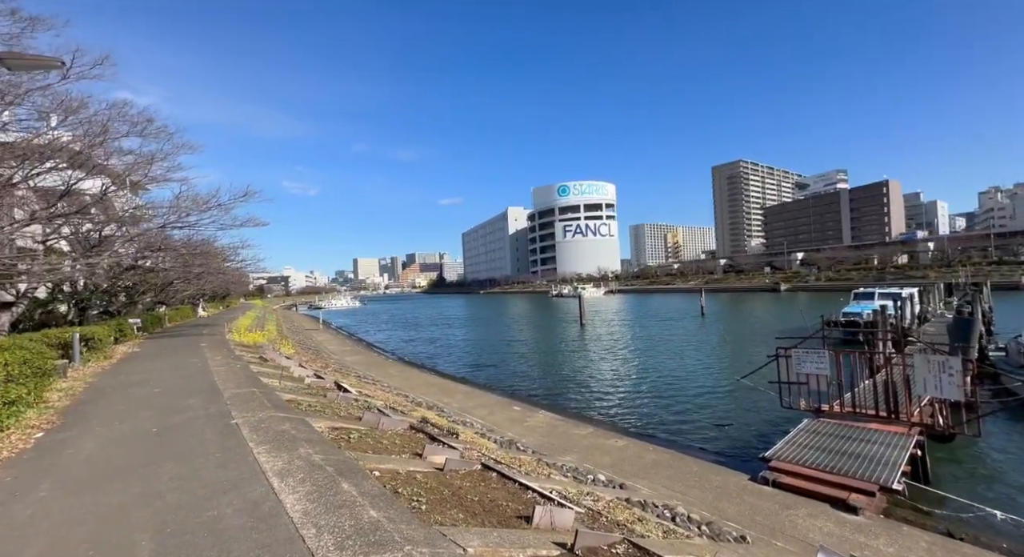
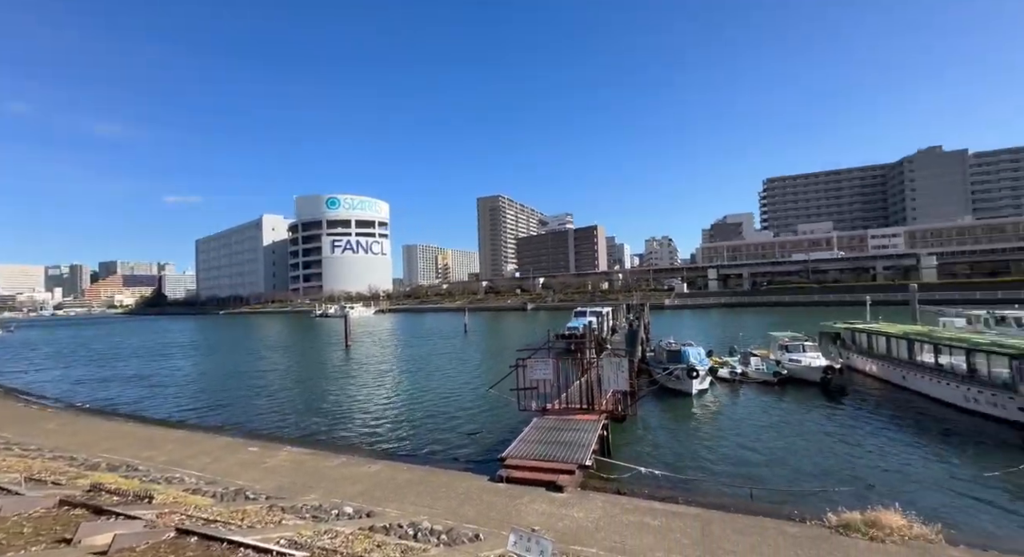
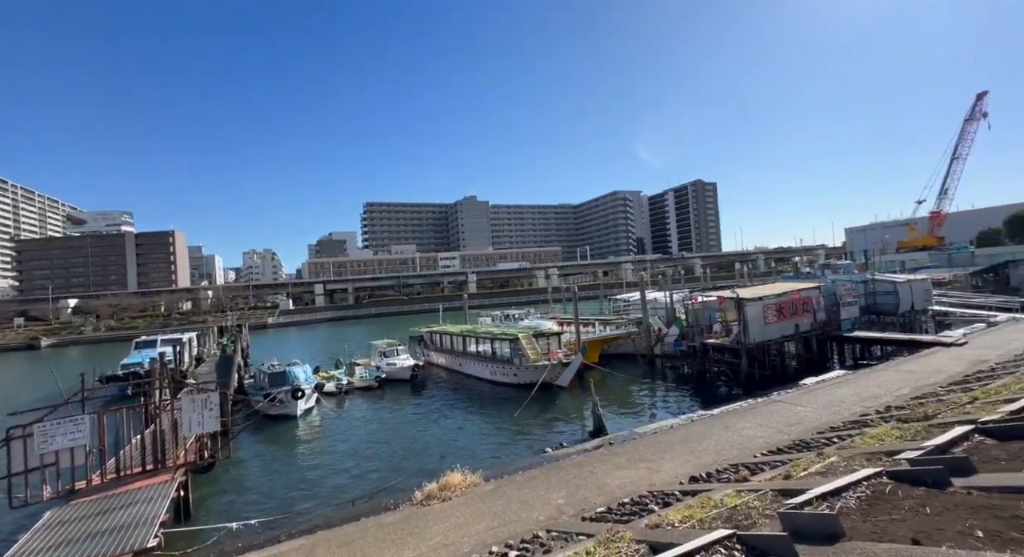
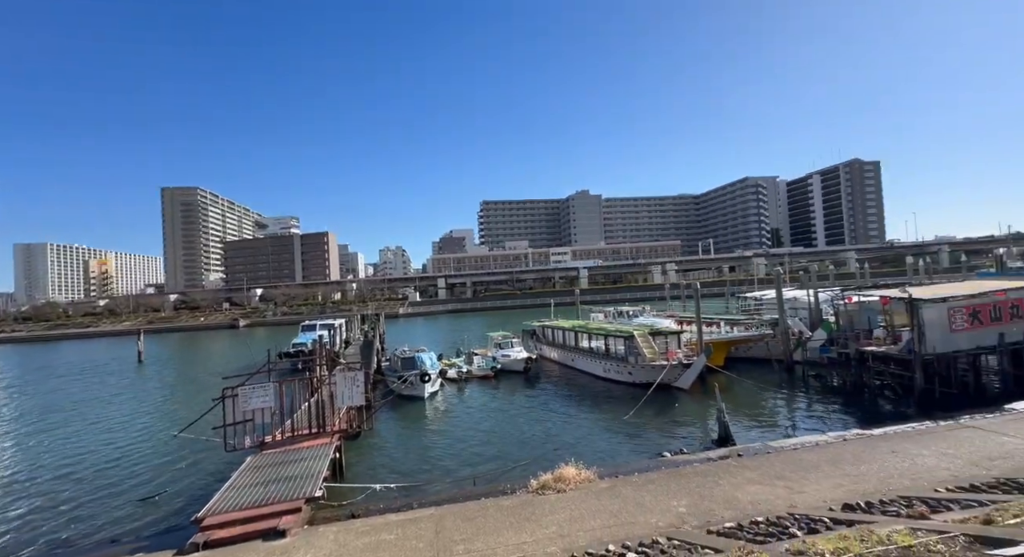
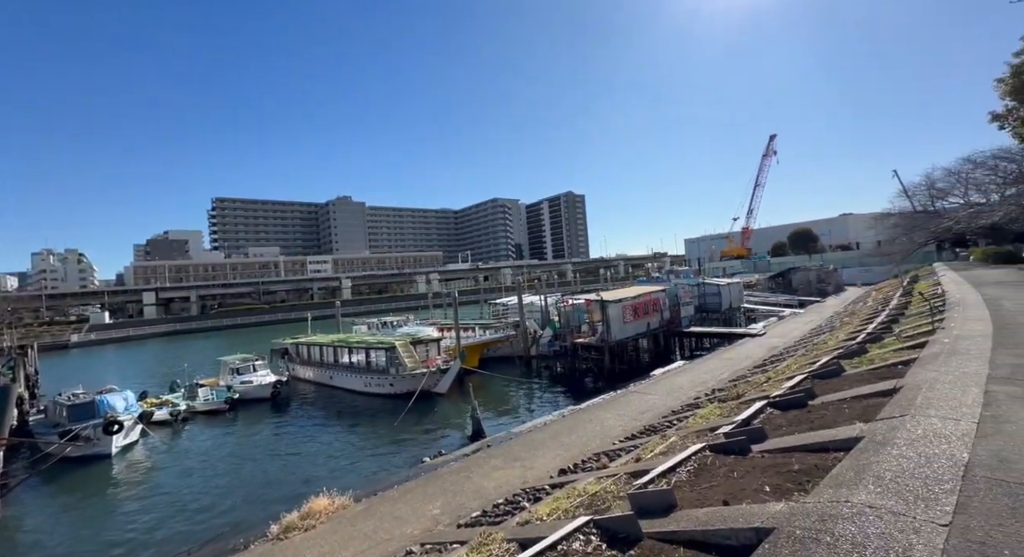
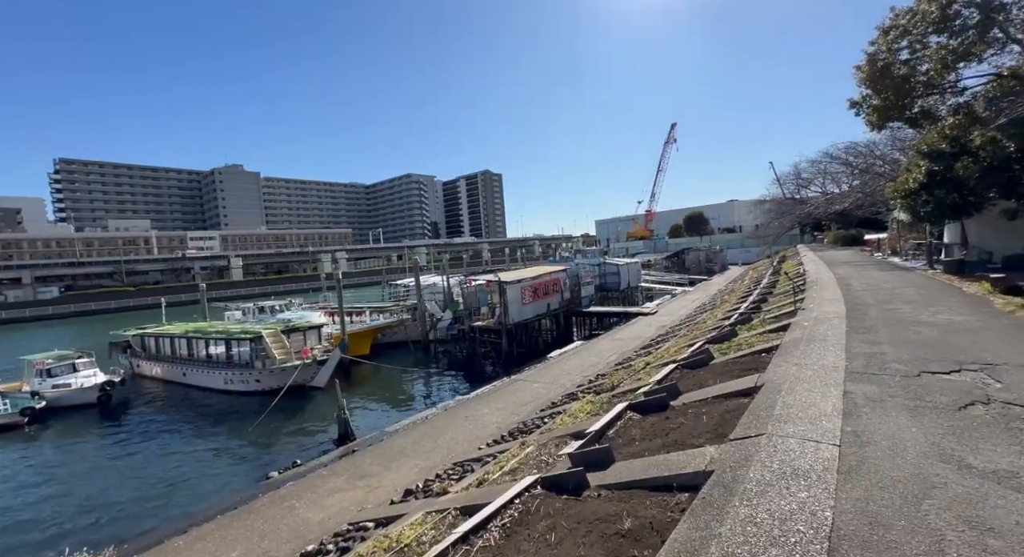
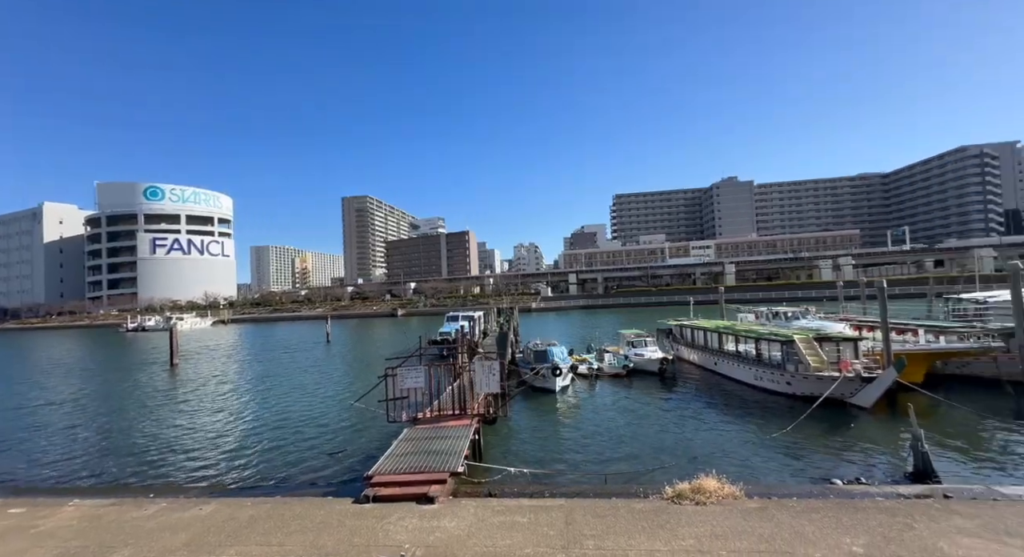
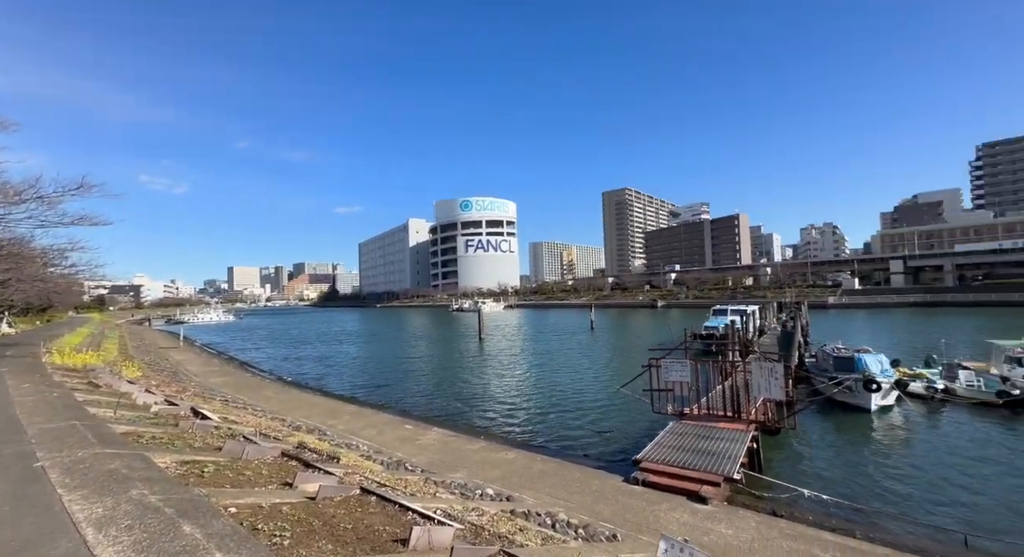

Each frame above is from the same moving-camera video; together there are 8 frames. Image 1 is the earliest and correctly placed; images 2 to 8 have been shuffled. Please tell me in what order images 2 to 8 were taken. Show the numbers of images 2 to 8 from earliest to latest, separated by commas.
8, 2, 7, 4, 3, 5, 6
